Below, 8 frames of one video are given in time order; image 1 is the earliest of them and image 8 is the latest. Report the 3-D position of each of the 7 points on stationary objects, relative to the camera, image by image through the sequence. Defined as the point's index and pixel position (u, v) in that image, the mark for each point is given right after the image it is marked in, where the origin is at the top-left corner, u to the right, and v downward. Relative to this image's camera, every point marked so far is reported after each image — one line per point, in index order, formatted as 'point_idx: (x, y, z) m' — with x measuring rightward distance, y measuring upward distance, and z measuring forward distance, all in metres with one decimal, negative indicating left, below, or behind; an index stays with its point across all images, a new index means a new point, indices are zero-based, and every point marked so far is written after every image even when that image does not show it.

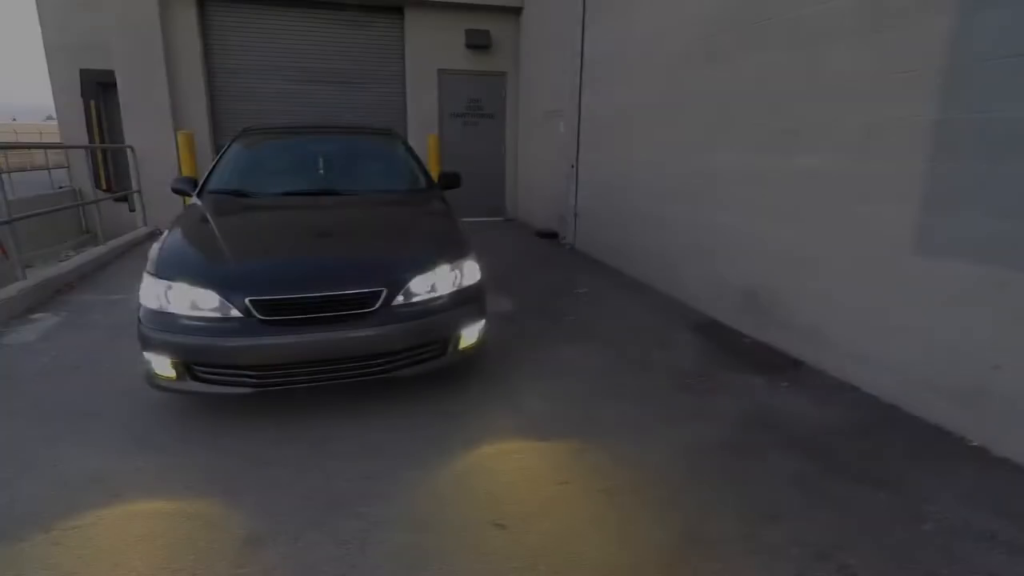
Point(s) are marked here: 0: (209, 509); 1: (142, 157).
0: (-1.2, -0.9, +2.3) m
1: (-5.3, +1.9, +8.1) m
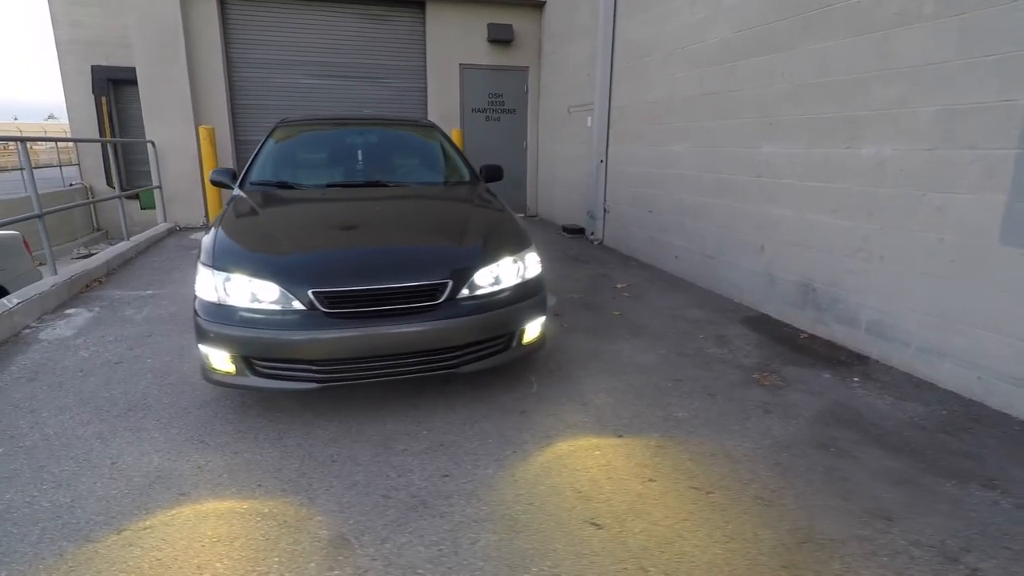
0: (-0.9, -0.9, +2.2) m
1: (-5.0, +1.9, +8.0) m
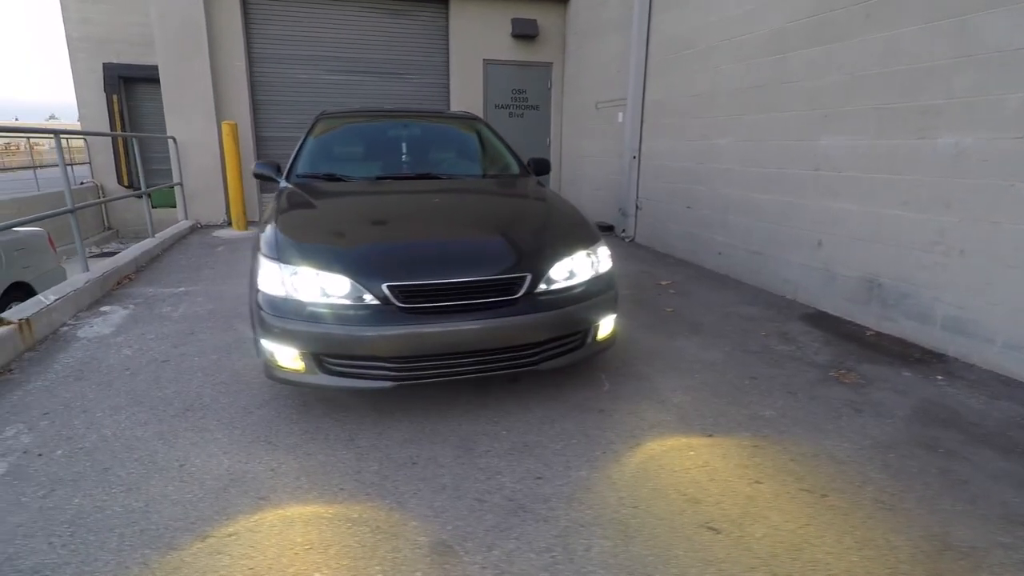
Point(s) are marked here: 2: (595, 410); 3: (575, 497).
0: (-0.5, -0.8, +2.1) m
1: (-4.6, +1.9, +7.9) m
2: (+0.4, -0.6, +2.8) m
3: (+0.2, -0.8, +2.1) m
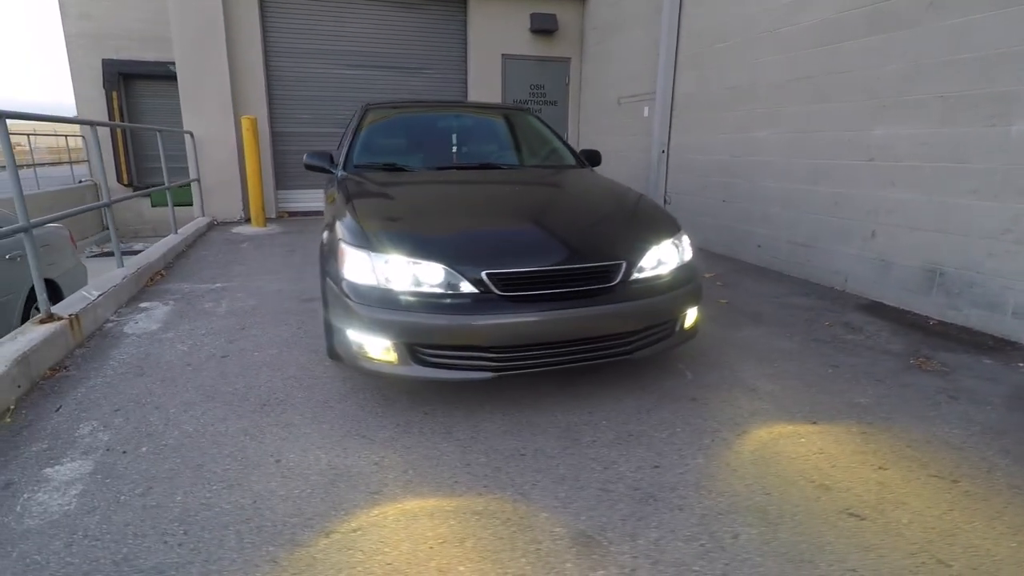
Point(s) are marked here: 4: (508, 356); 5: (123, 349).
0: (0.0, -0.8, +2.0) m
1: (-4.3, +2.0, +7.7) m
2: (+0.9, -0.5, +2.7) m
3: (+0.7, -0.7, +2.1) m
4: (0.0, -0.3, +2.5) m
5: (-2.5, -0.4, +3.6) m
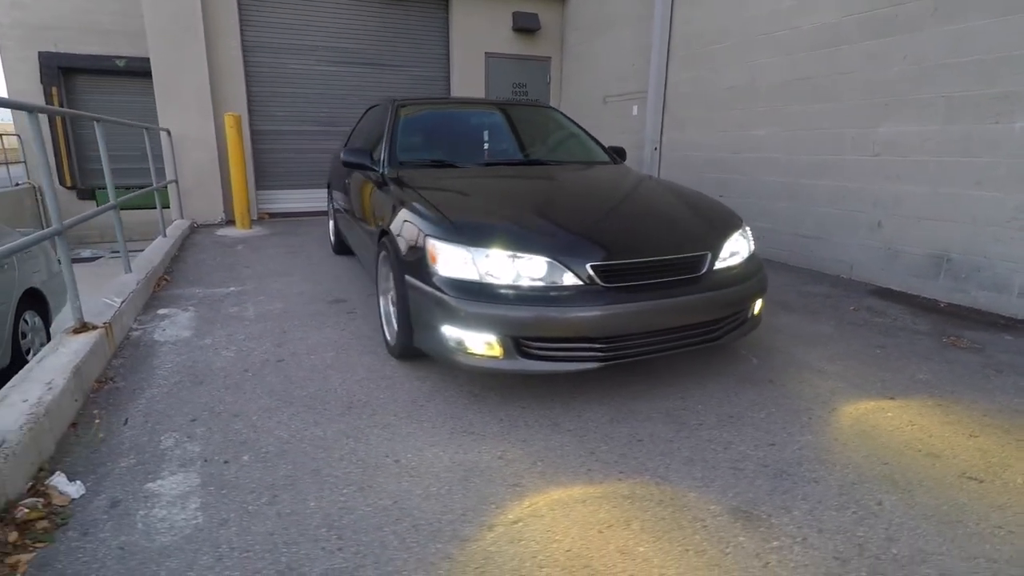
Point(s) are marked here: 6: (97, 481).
0: (+0.5, -0.7, +2.1) m
1: (-4.4, +1.9, +7.3) m
2: (+1.3, -0.5, +2.9) m
3: (+1.2, -0.7, +2.2) m
4: (+0.5, -0.3, +2.6) m
5: (-2.1, -0.4, +3.4) m
6: (-1.6, -0.8, +2.2) m
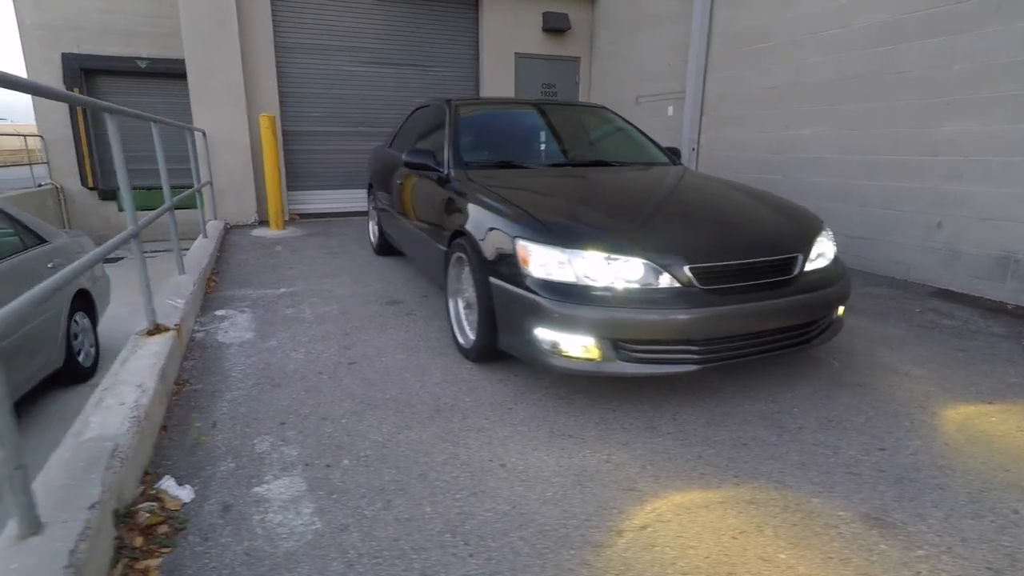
0: (+0.9, -0.7, +2.0) m
1: (-3.9, +1.9, +7.3) m
2: (+1.7, -0.5, +2.9) m
3: (+1.7, -0.7, +2.2) m
4: (+0.9, -0.3, +2.6) m
5: (-1.7, -0.4, +3.3) m
6: (-1.2, -0.8, +2.2) m
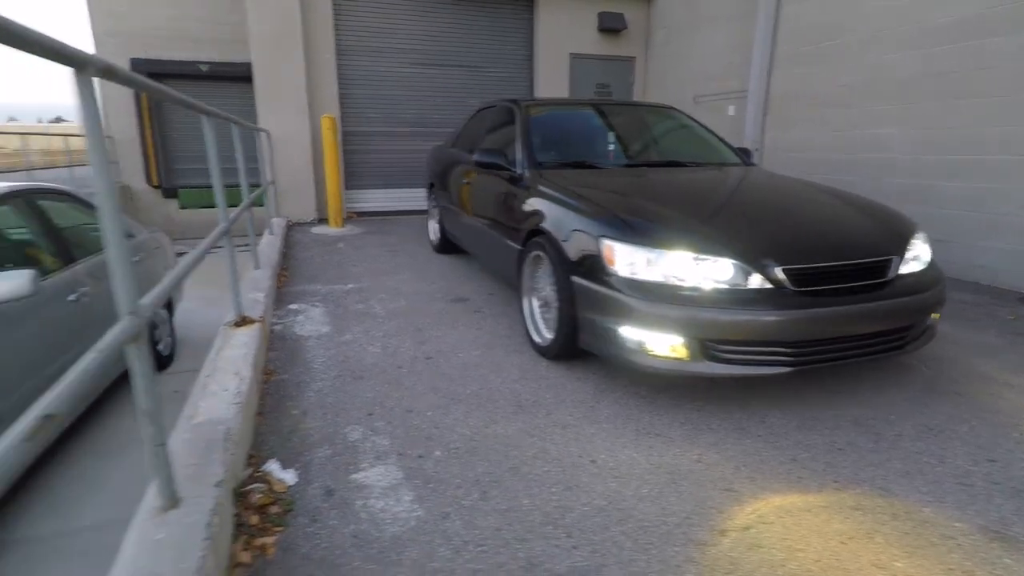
0: (+1.3, -0.7, +2.0) m
1: (-3.2, +1.9, +7.5) m
2: (+2.1, -0.5, +2.8) m
3: (+2.0, -0.7, +2.1) m
4: (+1.3, -0.3, +2.5) m
5: (-1.2, -0.4, +3.5) m
6: (-0.8, -0.7, +2.3) m
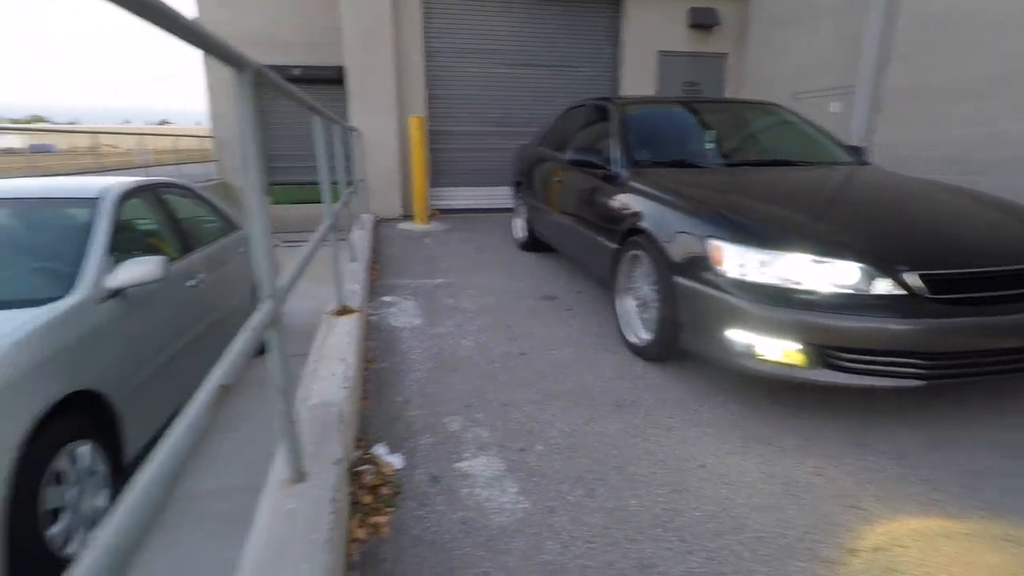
0: (+1.6, -0.8, +1.8) m
1: (-2.0, +2.0, +7.9) m
2: (+2.6, -0.6, +2.5) m
3: (+2.4, -0.7, +1.8) m
4: (+1.8, -0.3, +2.3) m
5: (-0.6, -0.3, +3.6) m
6: (-0.4, -0.7, +2.3) m
